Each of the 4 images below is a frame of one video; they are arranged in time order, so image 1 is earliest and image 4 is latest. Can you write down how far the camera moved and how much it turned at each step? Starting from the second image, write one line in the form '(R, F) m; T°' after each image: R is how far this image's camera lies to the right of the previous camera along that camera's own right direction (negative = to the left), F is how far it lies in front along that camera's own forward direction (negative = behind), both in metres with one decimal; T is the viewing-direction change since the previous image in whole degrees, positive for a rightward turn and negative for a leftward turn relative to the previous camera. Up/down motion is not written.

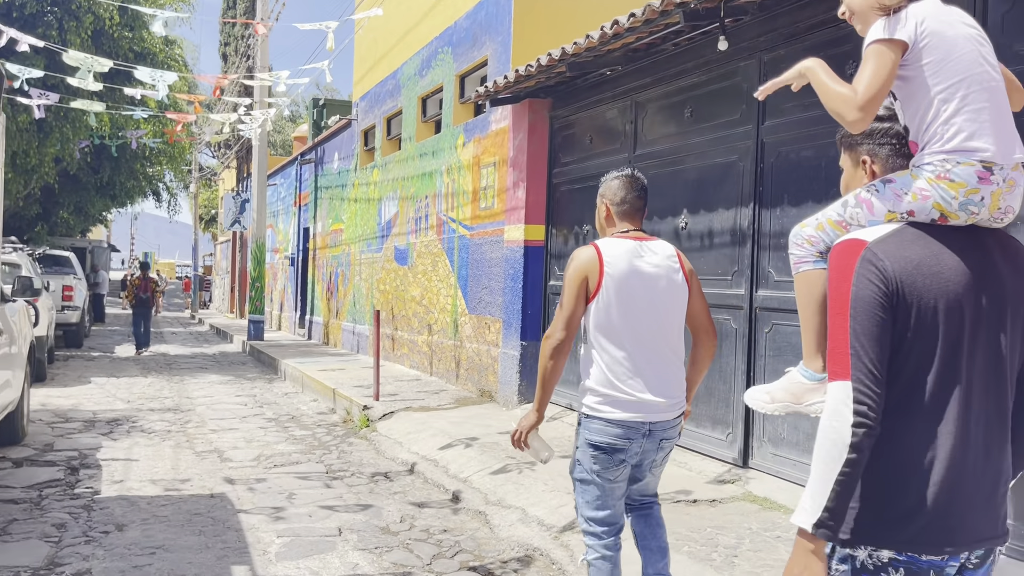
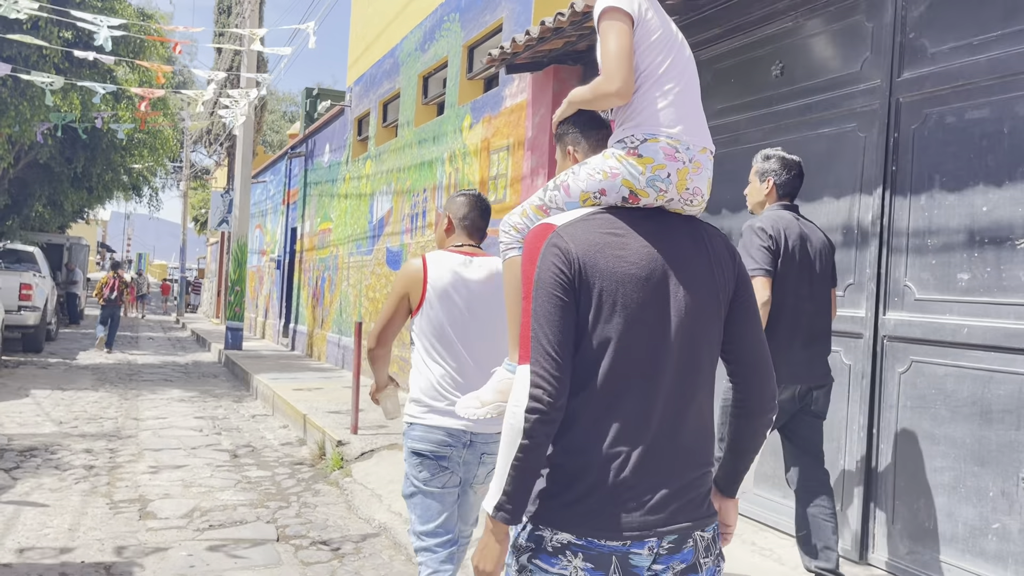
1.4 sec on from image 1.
(-0.1, +1.7) m; 0°
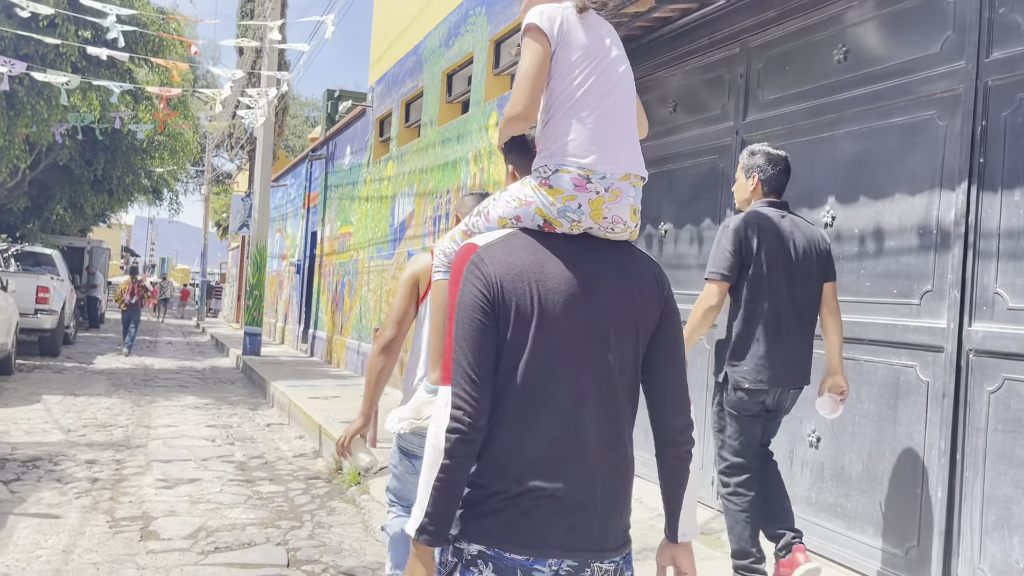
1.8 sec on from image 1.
(-0.1, +0.4) m; -1°
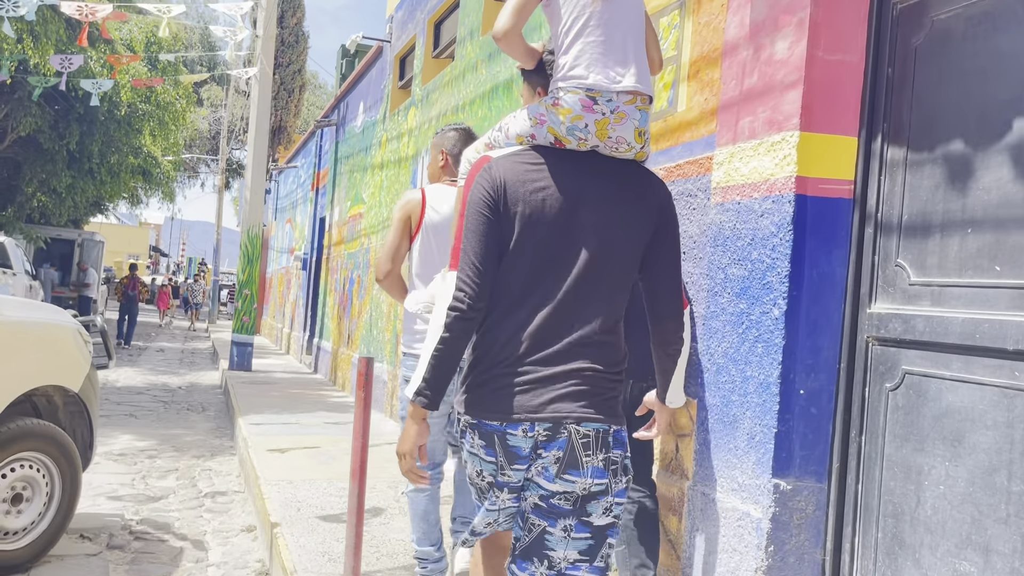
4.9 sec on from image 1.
(-0.4, +3.5) m; -2°
